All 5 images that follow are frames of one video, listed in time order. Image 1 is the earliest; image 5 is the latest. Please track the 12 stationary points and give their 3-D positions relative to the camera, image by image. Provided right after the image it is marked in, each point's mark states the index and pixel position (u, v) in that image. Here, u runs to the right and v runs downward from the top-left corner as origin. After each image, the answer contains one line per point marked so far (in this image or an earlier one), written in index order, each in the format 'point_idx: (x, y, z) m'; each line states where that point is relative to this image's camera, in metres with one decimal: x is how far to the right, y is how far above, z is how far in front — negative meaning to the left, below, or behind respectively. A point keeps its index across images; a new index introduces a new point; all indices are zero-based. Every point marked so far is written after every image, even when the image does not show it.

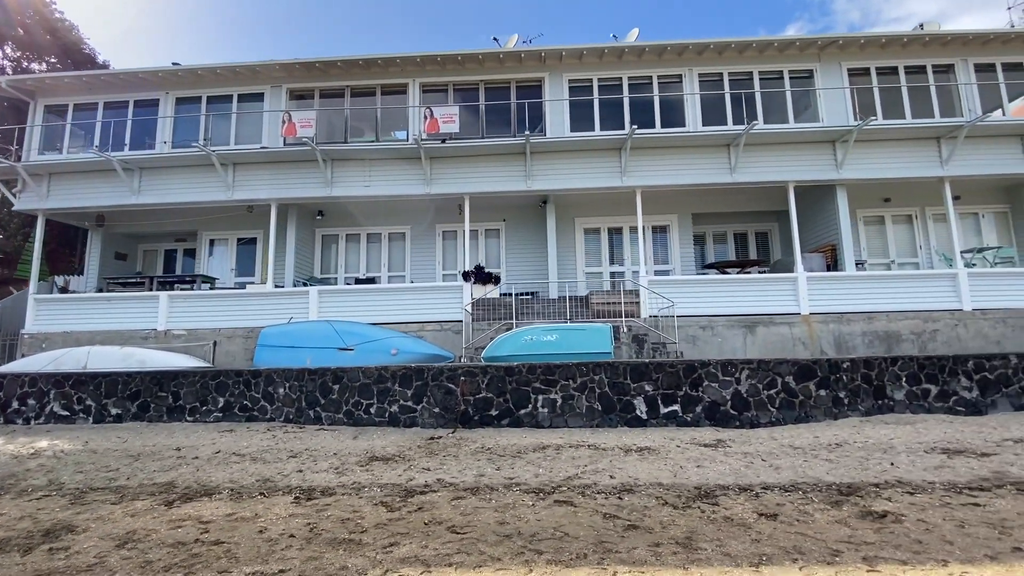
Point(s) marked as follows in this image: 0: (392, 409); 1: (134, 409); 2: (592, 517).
0: (-2.1, -2.2, +8.7) m
1: (-7.2, -2.3, +9.4) m
2: (+0.7, -2.2, +4.5) m
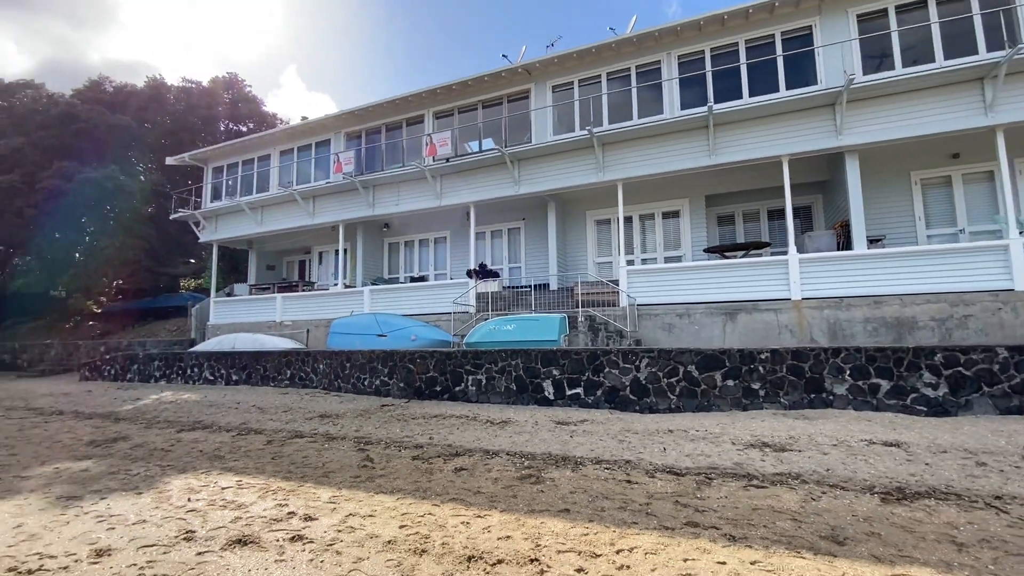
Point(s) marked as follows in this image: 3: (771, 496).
0: (-3.2, -2.3, +11.5) m
1: (-7.8, -2.5, +13.9) m
2: (-2.1, -2.3, +6.5) m
3: (+2.5, -2.0, +4.6) m
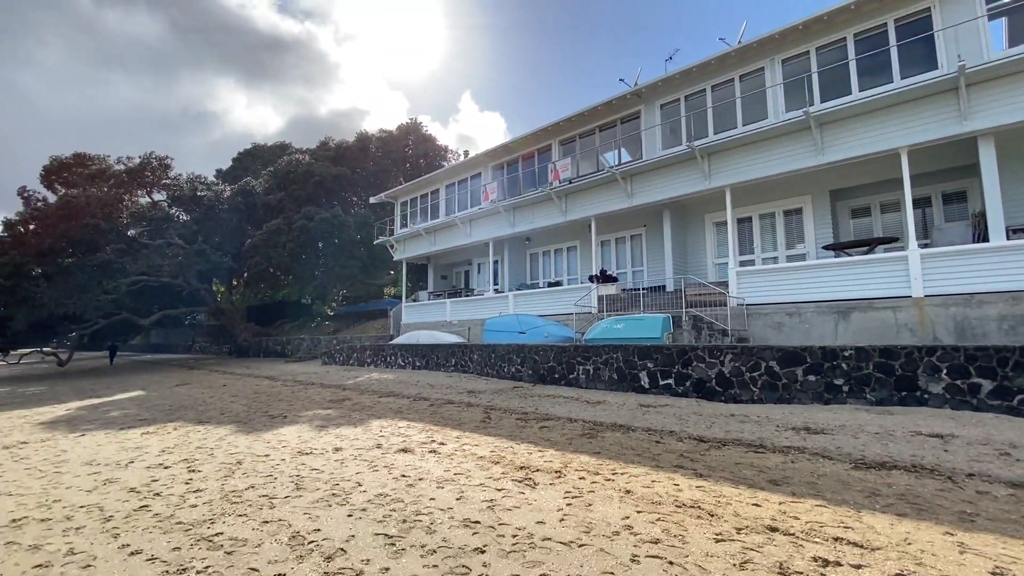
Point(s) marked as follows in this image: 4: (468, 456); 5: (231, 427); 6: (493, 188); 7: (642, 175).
0: (0.0, -2.5, +14.3) m
1: (-3.4, -2.8, +18.2) m
2: (-0.6, -2.5, +9.3) m
3: (+3.1, -2.1, +6.0) m
4: (-0.6, -2.3, +6.6) m
5: (-5.5, -2.7, +9.5) m
6: (-0.8, +4.1, +19.4) m
7: (+4.1, +3.5, +15.0) m
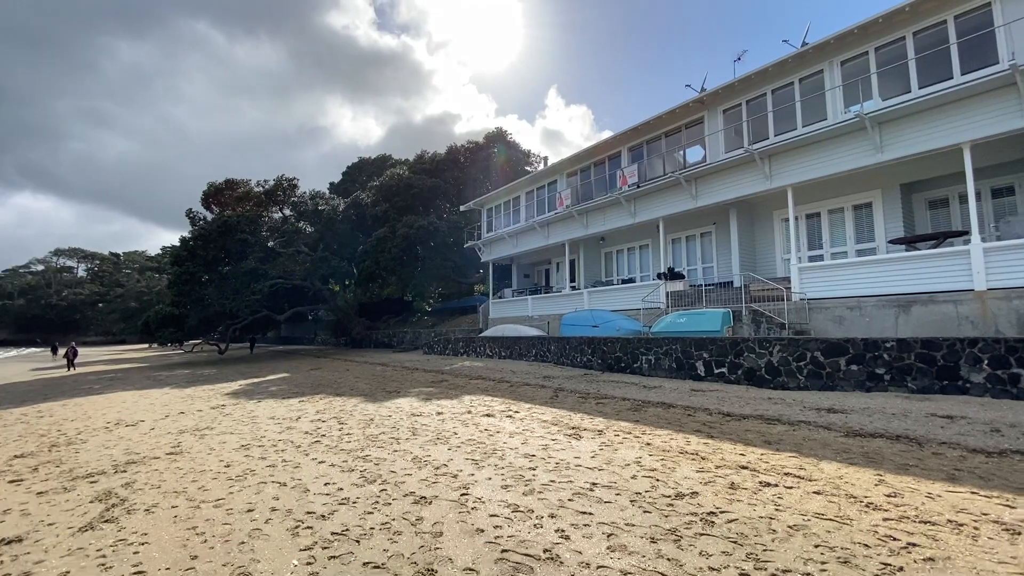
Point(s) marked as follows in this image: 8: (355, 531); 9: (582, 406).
0: (+2.5, -2.4, +16.1) m
1: (-0.2, -2.8, +20.5) m
2: (+0.9, -2.5, +11.2) m
3: (+3.9, -2.1, +7.3) m
4: (+0.4, -2.3, +8.6) m
5: (-3.9, -2.8, +12.3) m
6: (+2.5, +4.2, +21.1) m
7: (+6.5, +3.6, +15.9) m
8: (-1.4, -2.2, +4.4) m
9: (+1.4, -2.4, +9.7) m
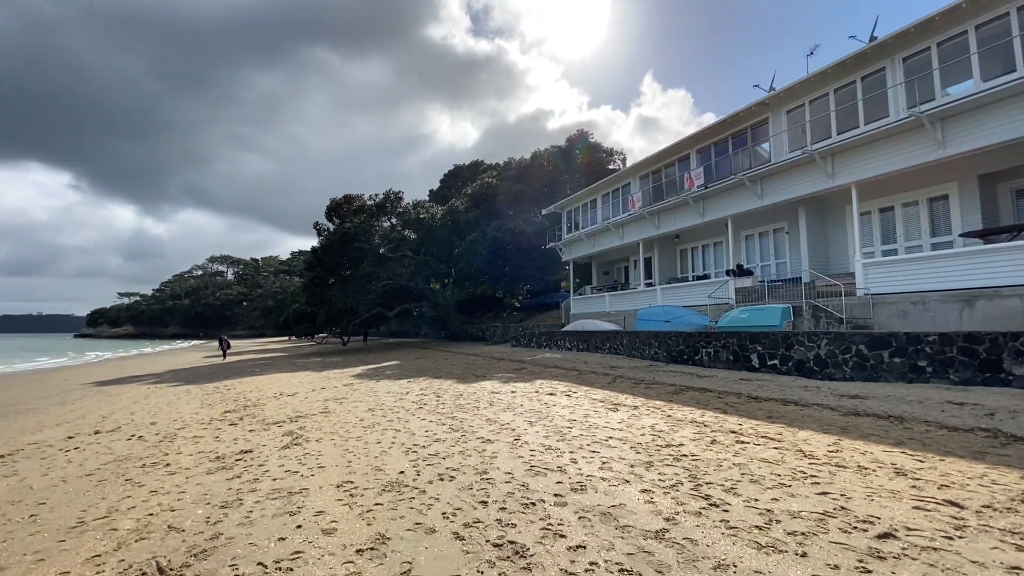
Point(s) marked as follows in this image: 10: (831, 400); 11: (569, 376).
0: (+5.1, -2.3, +17.5) m
1: (+3.5, -2.7, +22.3) m
2: (+2.7, -2.6, +13.1) m
3: (+4.9, -2.1, +8.6) m
4: (+1.7, -2.4, +10.5) m
5: (-1.8, -2.9, +15.1) m
6: (+6.1, +4.3, +22.4) m
7: (+8.9, +3.8, +16.5) m
8: (-1.0, -2.3, +6.8) m
9: (+2.9, -2.4, +11.5) m
10: (+6.0, -2.1, +8.9) m
11: (+1.8, -2.7, +14.7) m
